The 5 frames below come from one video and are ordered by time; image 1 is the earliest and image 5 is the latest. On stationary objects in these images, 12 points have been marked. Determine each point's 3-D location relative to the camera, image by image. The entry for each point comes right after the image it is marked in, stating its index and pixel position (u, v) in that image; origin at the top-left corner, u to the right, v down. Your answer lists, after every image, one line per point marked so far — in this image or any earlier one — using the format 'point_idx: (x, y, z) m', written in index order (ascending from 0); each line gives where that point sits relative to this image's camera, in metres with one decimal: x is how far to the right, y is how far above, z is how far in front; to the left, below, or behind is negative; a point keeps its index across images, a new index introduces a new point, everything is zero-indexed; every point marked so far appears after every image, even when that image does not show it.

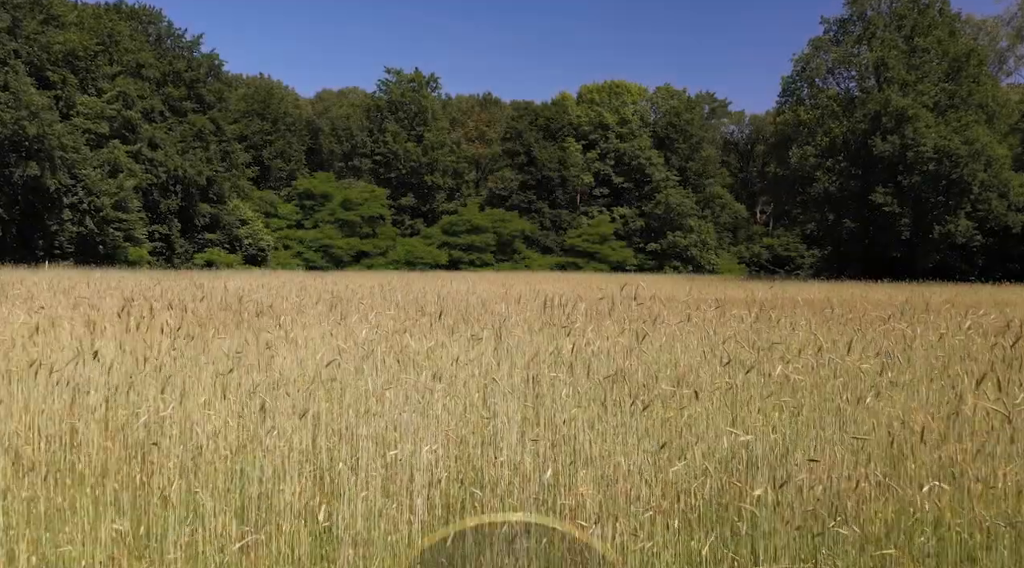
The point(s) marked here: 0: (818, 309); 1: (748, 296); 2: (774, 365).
0: (+2.9, -0.3, +9.2) m
1: (+3.0, -0.1, +12.0) m
2: (+1.8, -0.5, +6.2) m
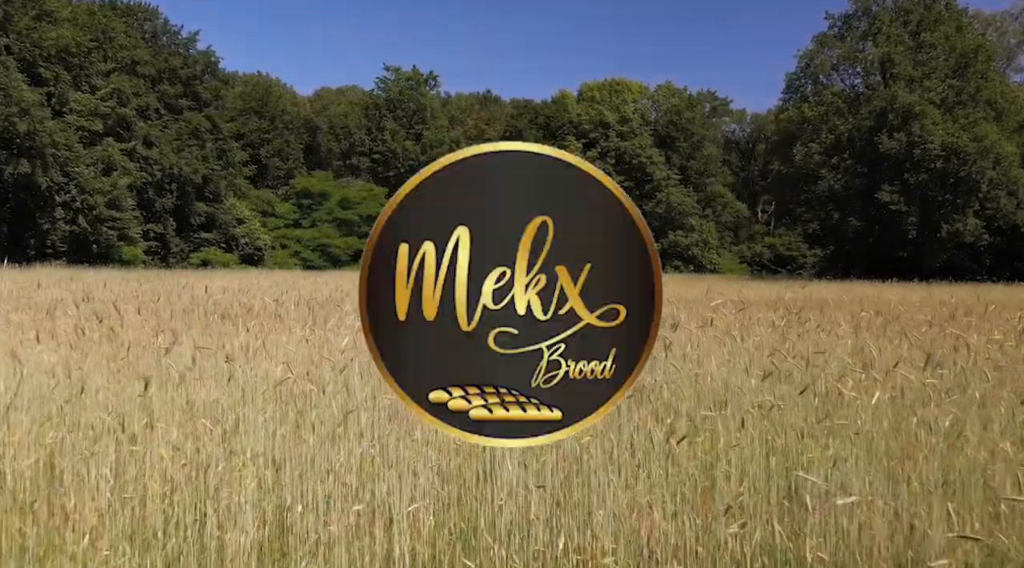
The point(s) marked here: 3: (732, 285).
0: (+2.9, -0.3, +8.8) m
1: (+3.0, -0.1, +11.6) m
2: (+1.8, -0.5, +5.8) m
3: (+3.4, 0.0, +15.0) m
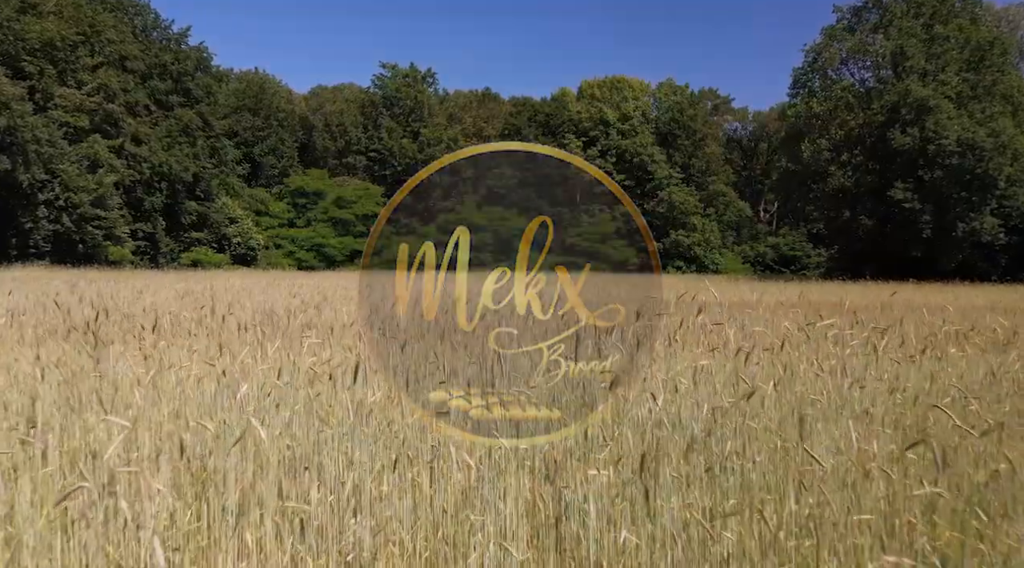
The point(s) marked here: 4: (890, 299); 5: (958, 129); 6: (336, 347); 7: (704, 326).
0: (+2.9, -0.3, +8.0) m
1: (+3.0, -0.2, +10.8) m
2: (+1.8, -0.6, +5.0) m
3: (+3.4, 0.0, +14.2) m
4: (+4.5, -0.2, +11.3) m
5: (+9.1, +3.2, +19.5) m
6: (-1.1, -0.4, +6.0) m
7: (+1.4, -0.3, +7.1) m
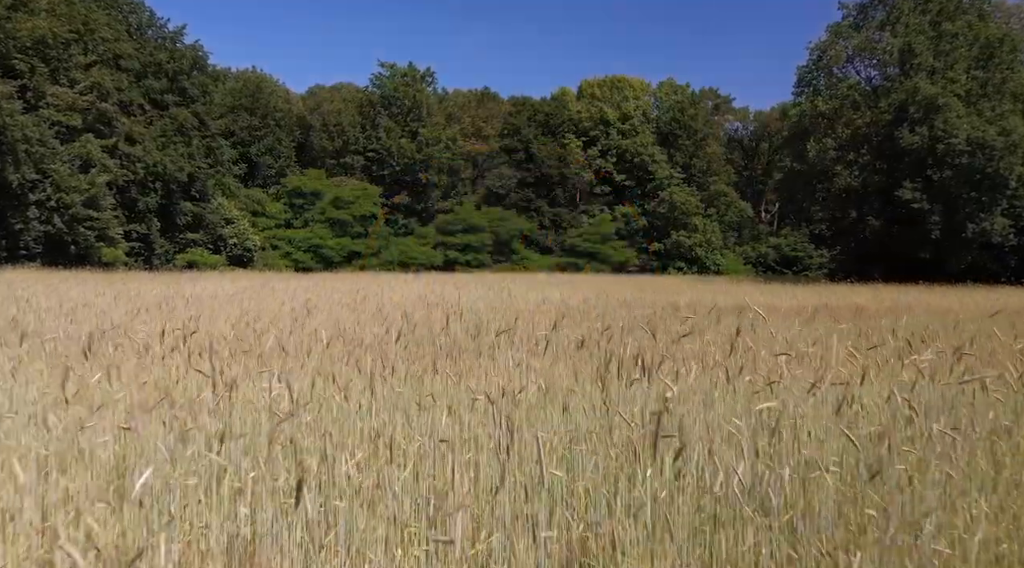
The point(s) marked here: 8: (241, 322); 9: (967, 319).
0: (+2.9, -0.3, +7.6) m
1: (+3.0, -0.2, +10.4) m
2: (+1.8, -0.6, +4.6) m
3: (+3.4, -0.1, +13.8) m
4: (+4.5, -0.2, +10.9) m
5: (+9.1, +3.1, +19.1) m
6: (-1.1, -0.5, +5.6) m
7: (+1.4, -0.3, +6.7) m
8: (-2.2, -0.3, +7.6) m
9: (+4.3, -0.3, +9.1) m
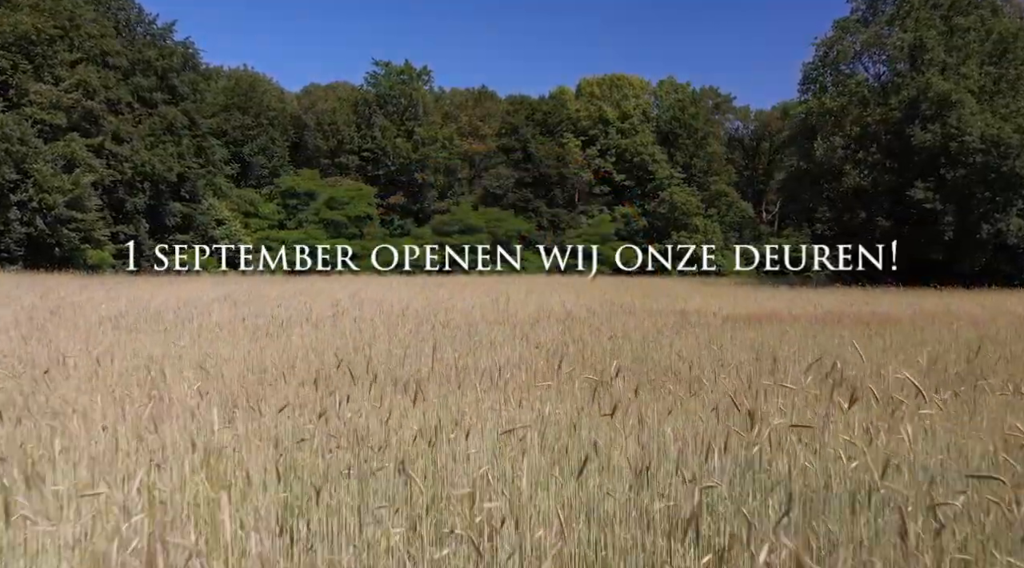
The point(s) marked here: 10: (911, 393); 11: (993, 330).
0: (+2.9, -0.4, +6.9) m
1: (+3.0, -0.3, +9.7) m
2: (+1.8, -0.7, +3.9) m
3: (+3.4, -0.1, +13.1) m
4: (+4.4, -0.3, +10.2) m
5: (+9.1, +3.1, +18.4) m
6: (-1.1, -0.5, +4.9) m
7: (+1.4, -0.4, +6.0) m
8: (-2.2, -0.4, +6.9) m
9: (+4.3, -0.4, +8.4) m
10: (+2.1, -0.5, +4.9) m
11: (+4.0, -0.4, +7.9) m
